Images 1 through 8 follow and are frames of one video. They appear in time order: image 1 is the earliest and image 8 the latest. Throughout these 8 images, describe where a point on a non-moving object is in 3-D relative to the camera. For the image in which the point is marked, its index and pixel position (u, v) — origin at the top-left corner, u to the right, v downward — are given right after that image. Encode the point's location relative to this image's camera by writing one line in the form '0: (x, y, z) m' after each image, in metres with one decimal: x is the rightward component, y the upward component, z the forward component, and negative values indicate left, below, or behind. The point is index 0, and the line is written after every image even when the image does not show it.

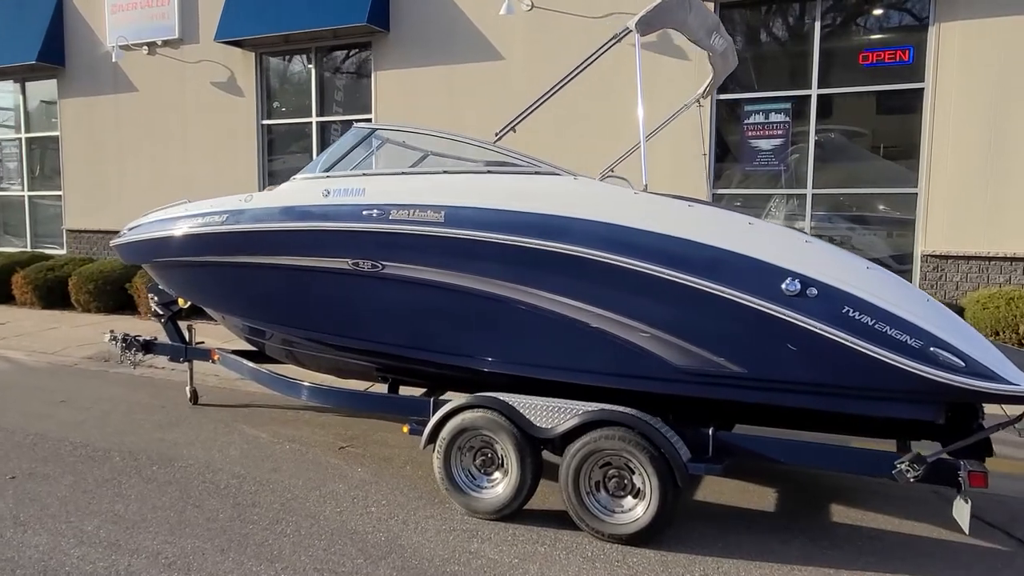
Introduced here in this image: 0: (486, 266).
0: (-0.1, +0.1, +4.2) m
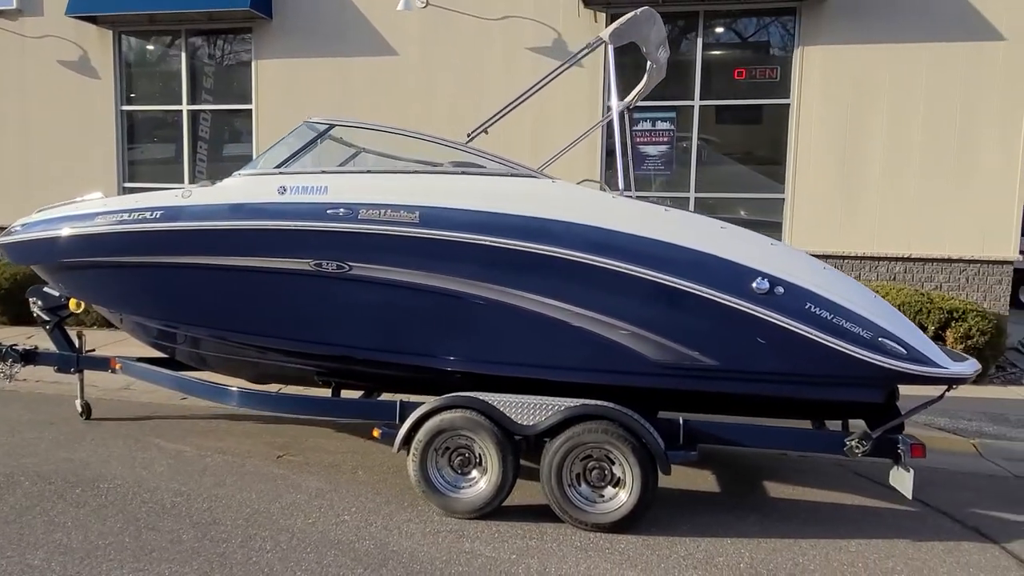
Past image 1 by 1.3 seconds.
0: (-0.2, +0.1, +4.3) m
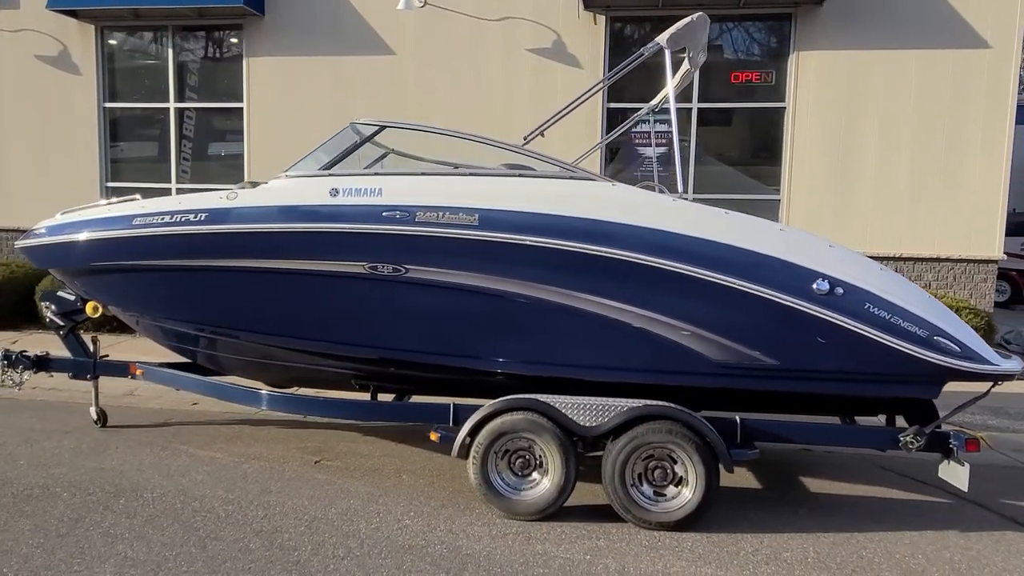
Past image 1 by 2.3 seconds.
0: (+0.1, +0.1, +4.3) m
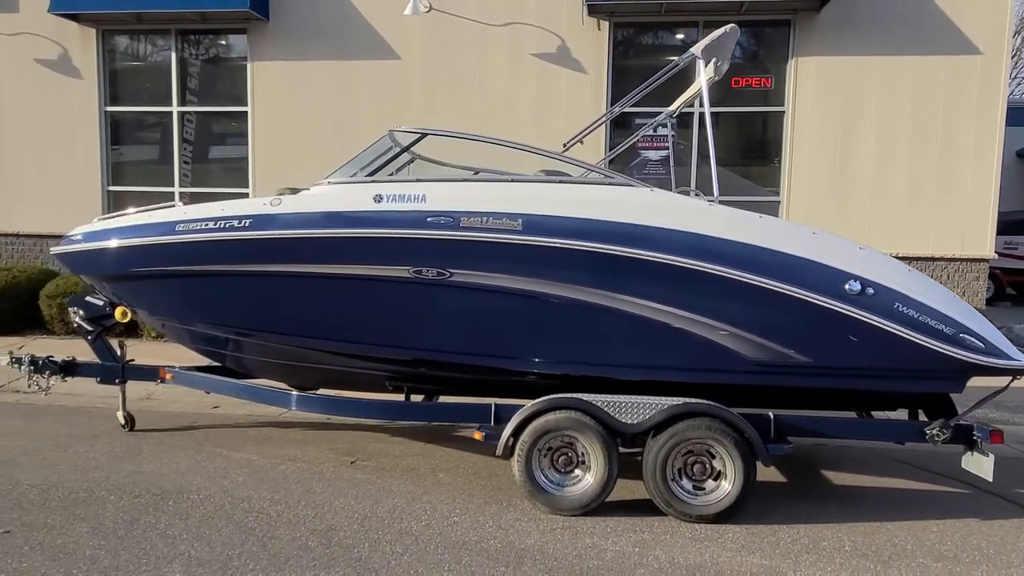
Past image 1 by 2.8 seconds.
0: (+0.3, +0.1, +4.4) m
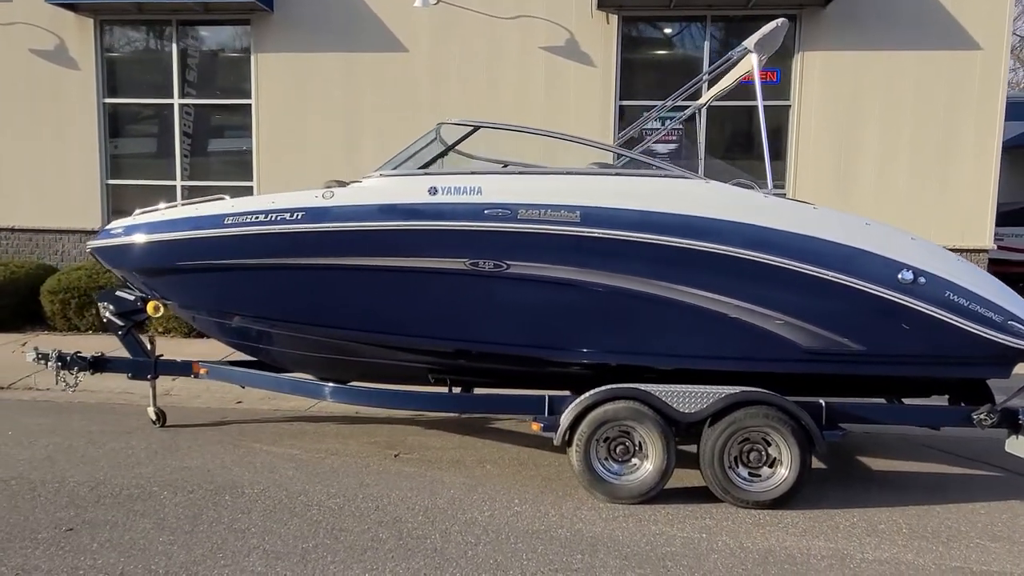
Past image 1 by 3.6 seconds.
0: (+0.7, +0.1, +4.5) m
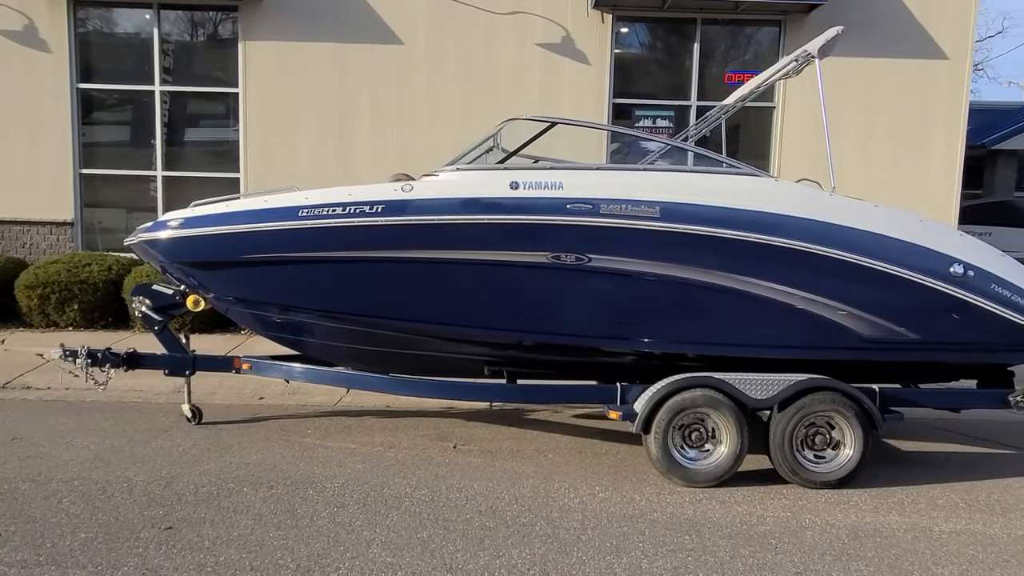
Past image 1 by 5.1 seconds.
0: (+1.2, +0.2, +4.6) m
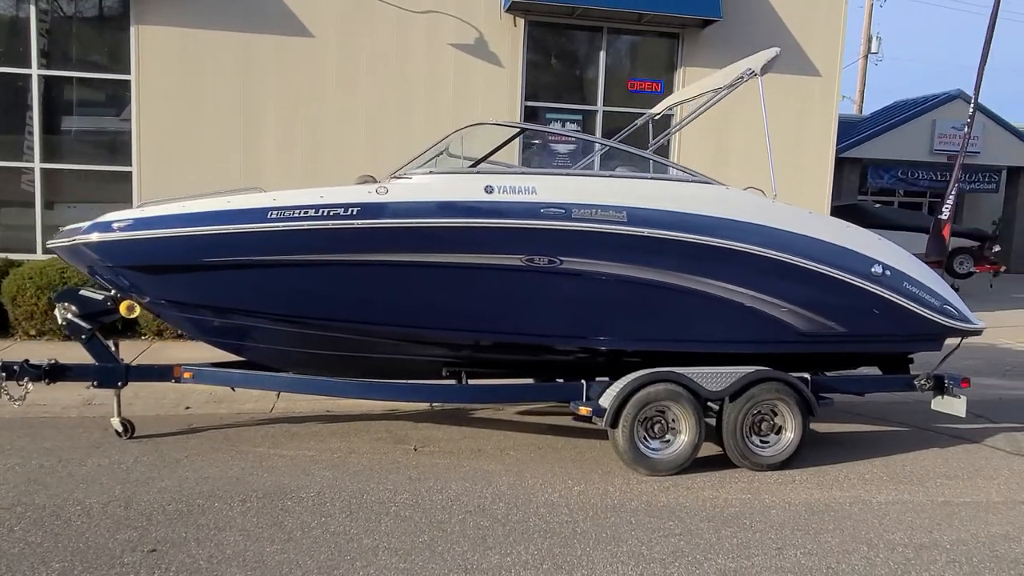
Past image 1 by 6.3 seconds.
0: (+1.0, +0.2, +4.9) m
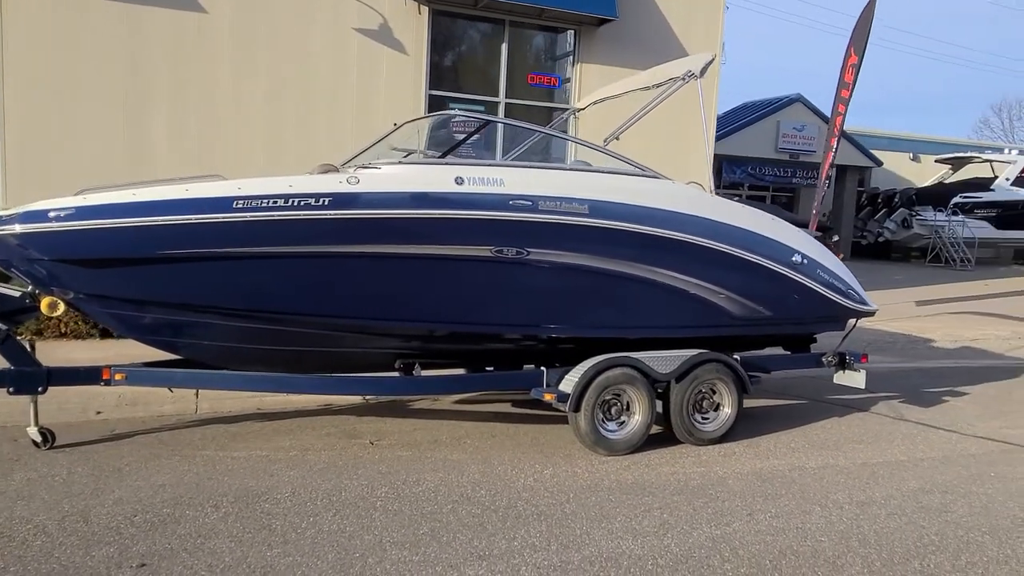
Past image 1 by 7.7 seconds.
0: (+0.7, +0.3, +5.2) m
